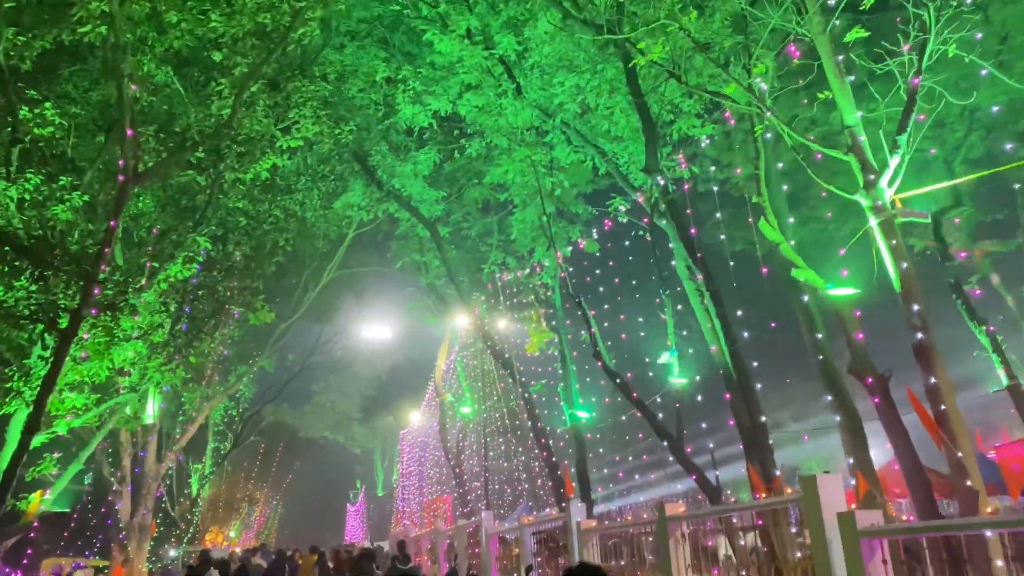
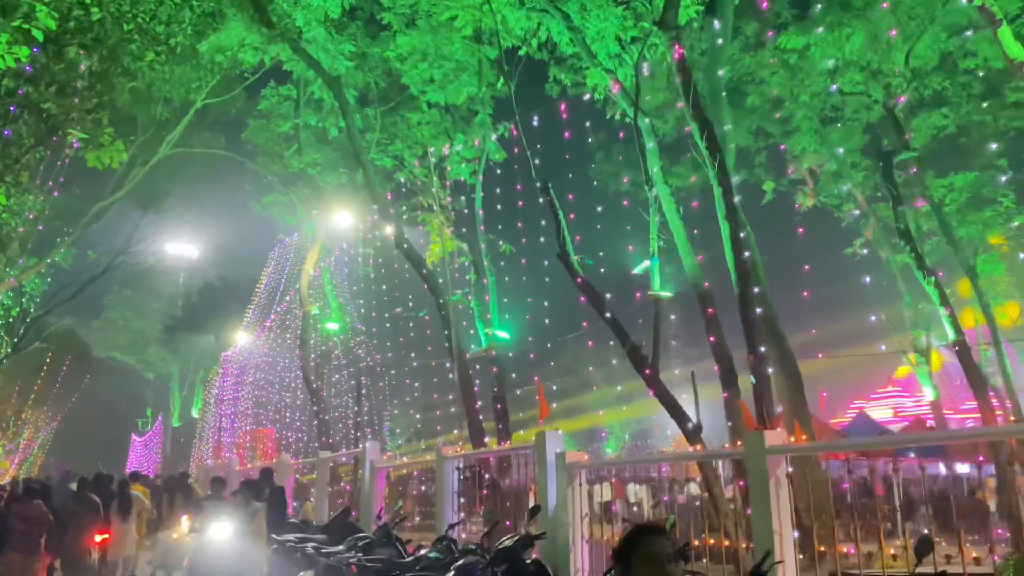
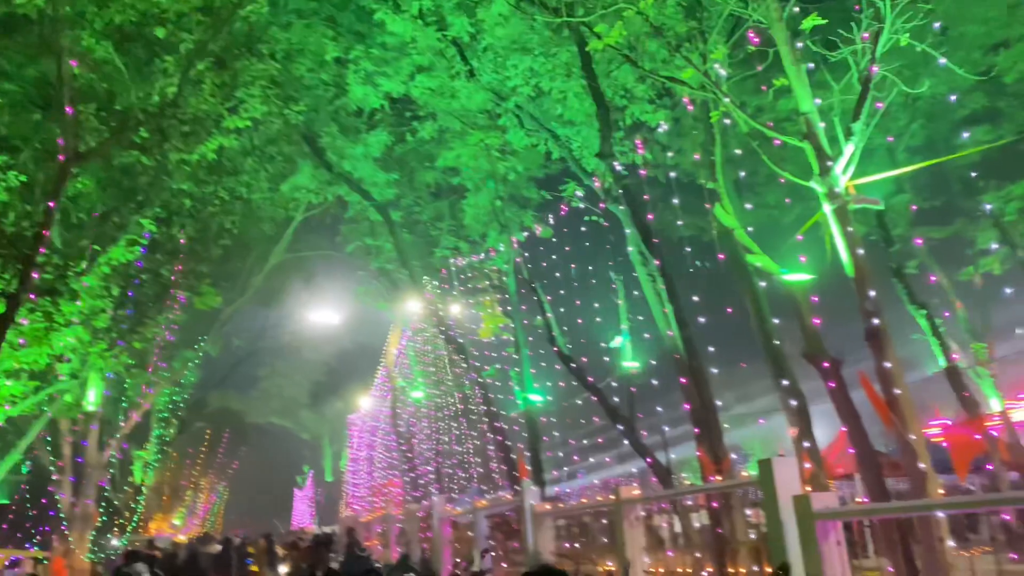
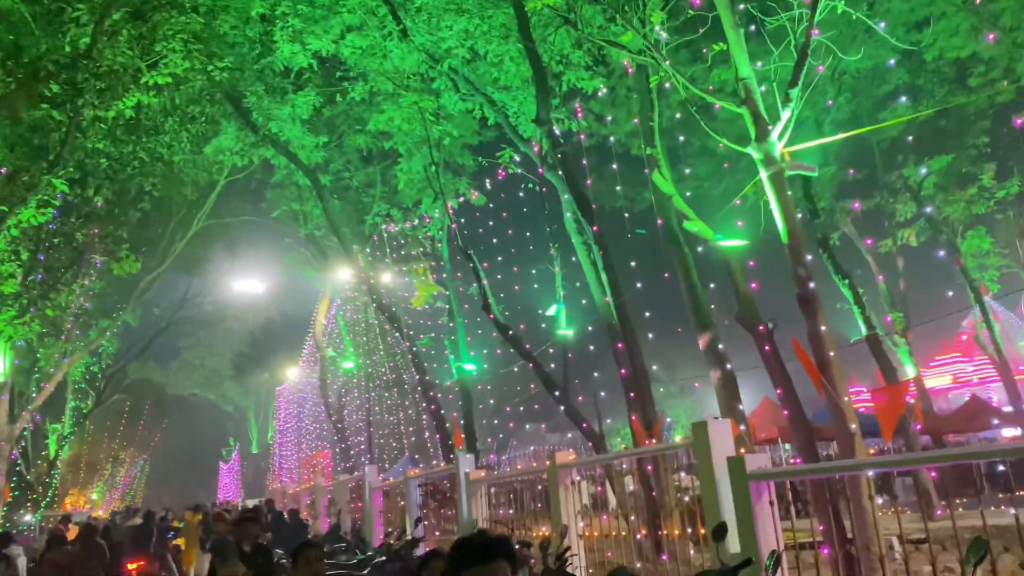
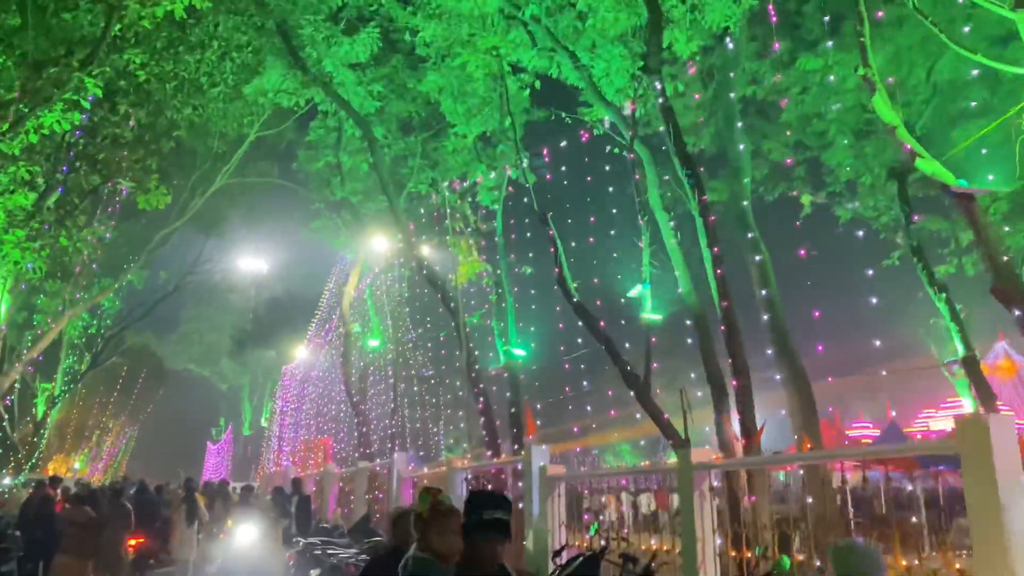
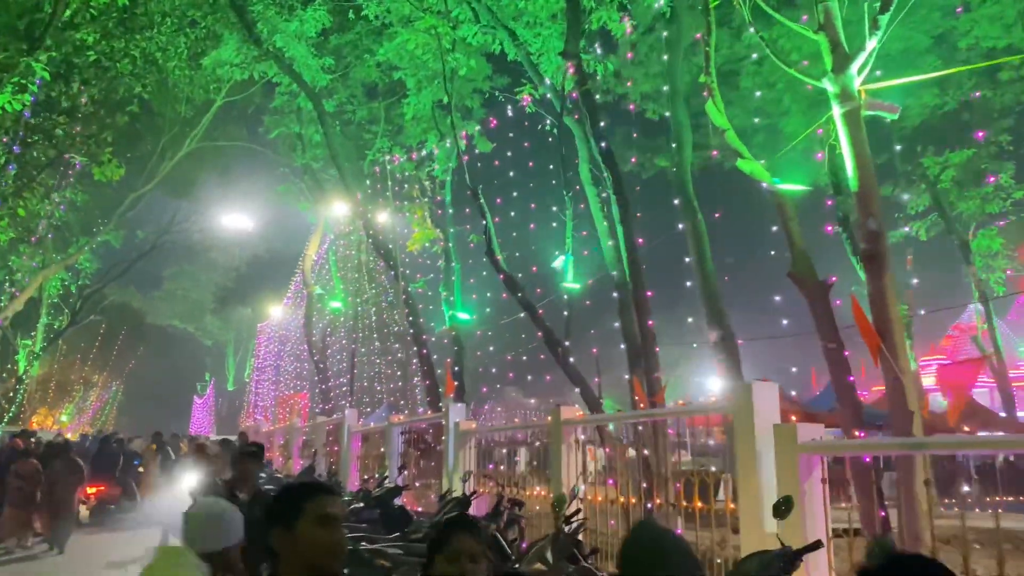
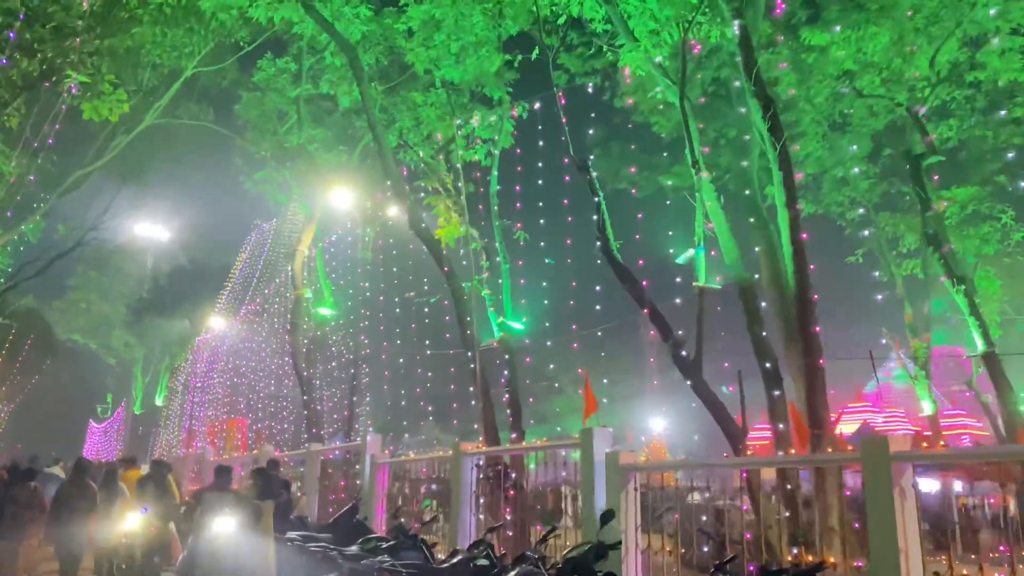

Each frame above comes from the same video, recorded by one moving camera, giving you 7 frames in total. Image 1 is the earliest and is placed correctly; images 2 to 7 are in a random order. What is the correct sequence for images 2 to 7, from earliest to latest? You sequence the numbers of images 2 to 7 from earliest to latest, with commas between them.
3, 4, 6, 5, 2, 7
